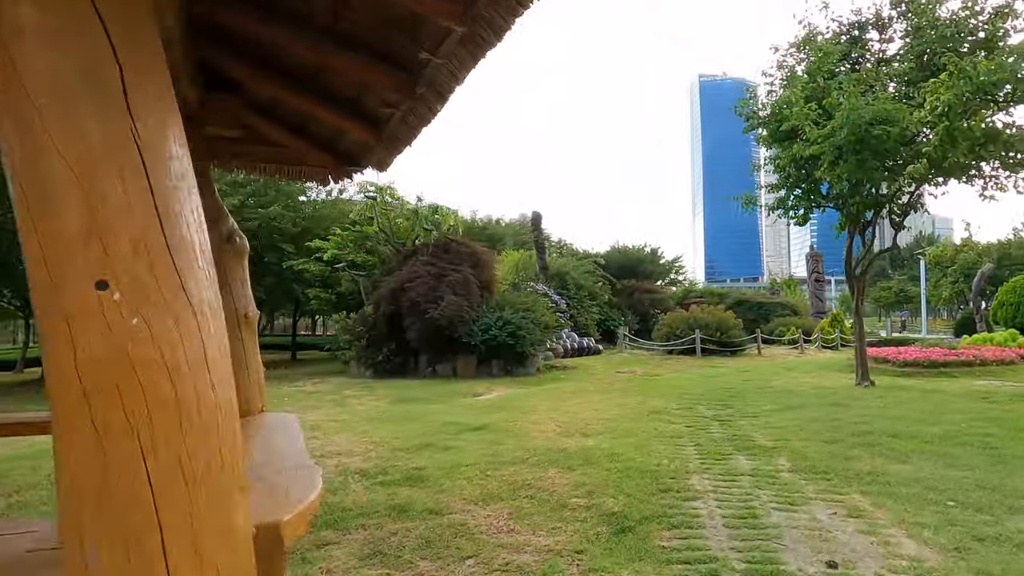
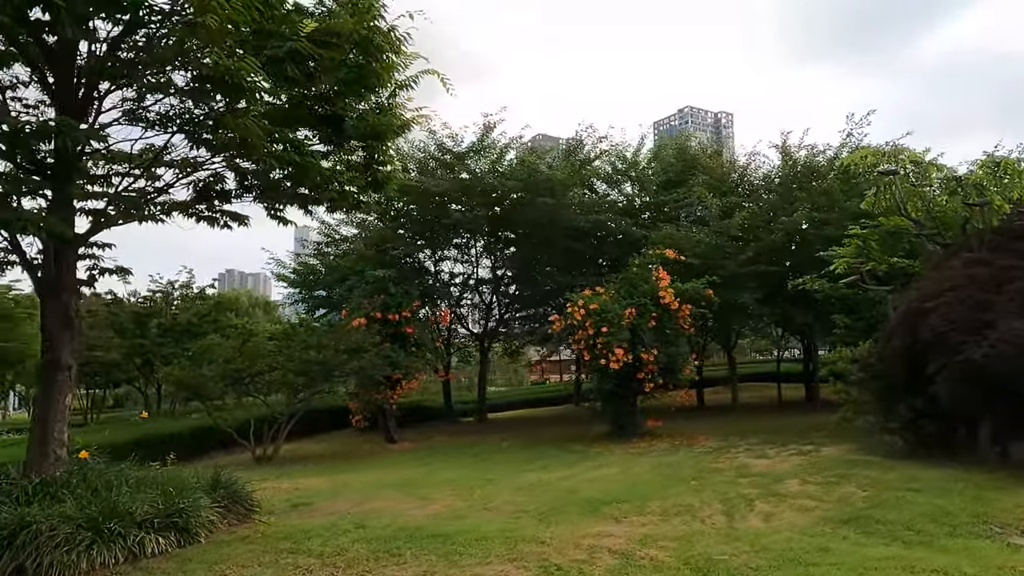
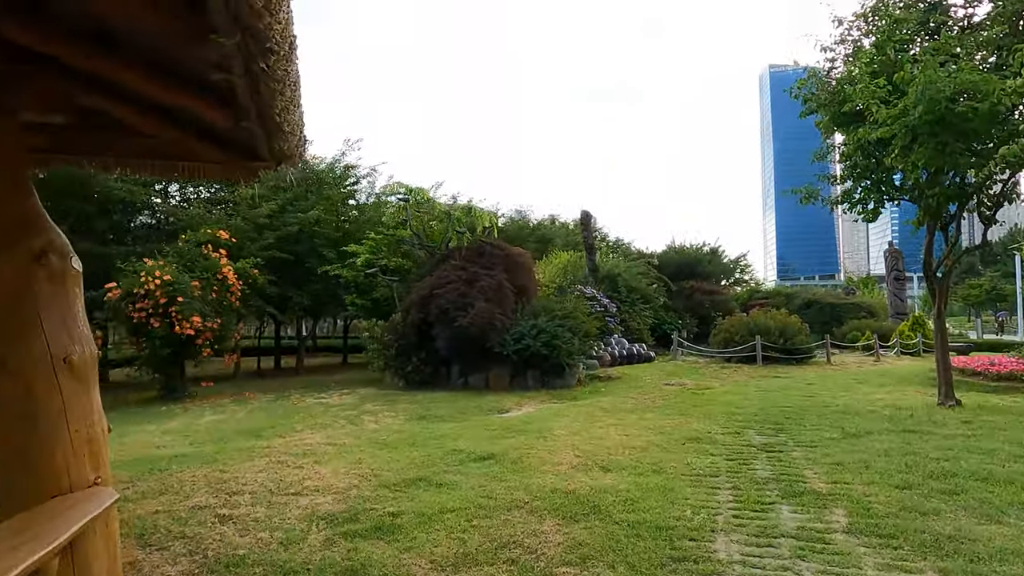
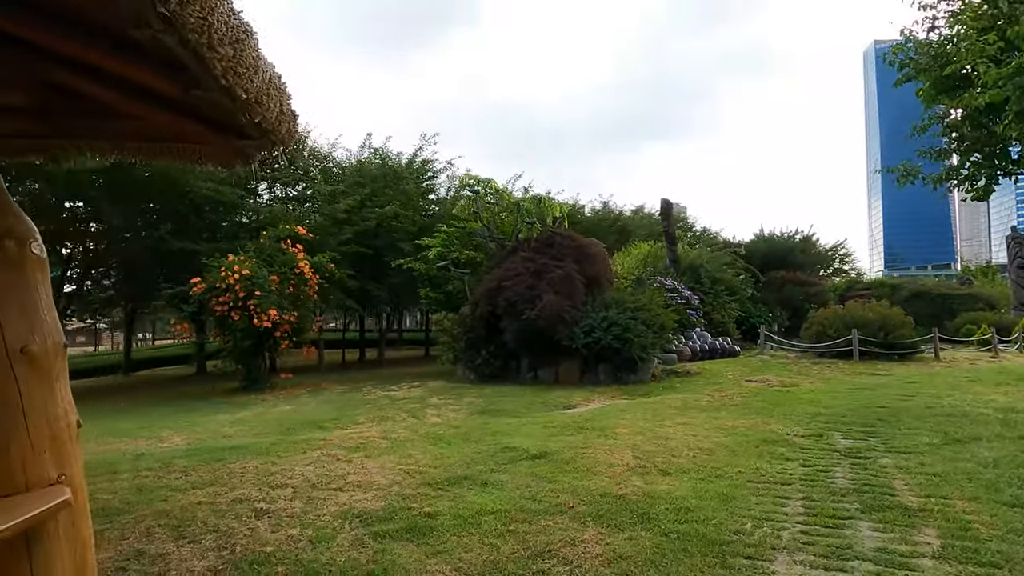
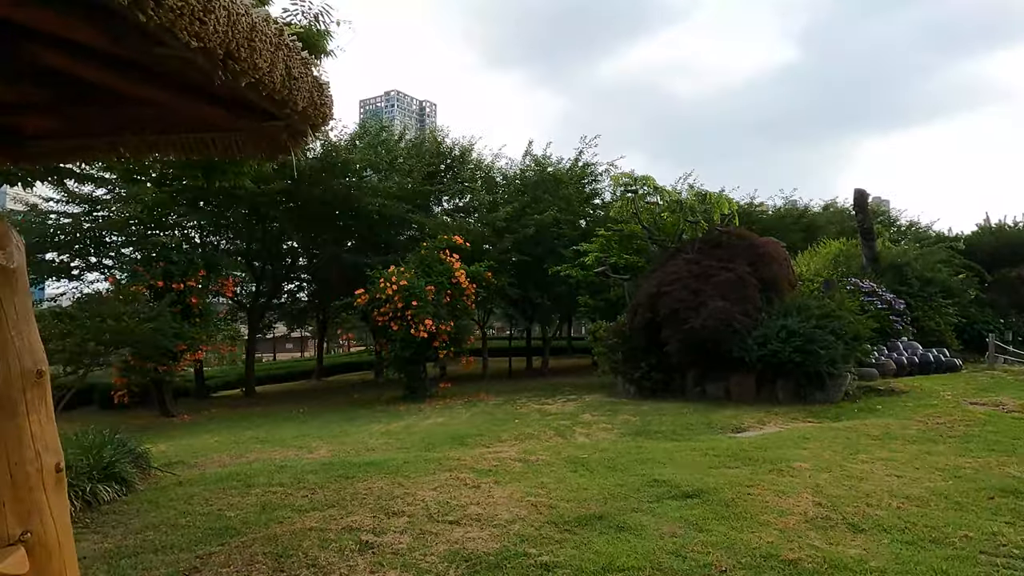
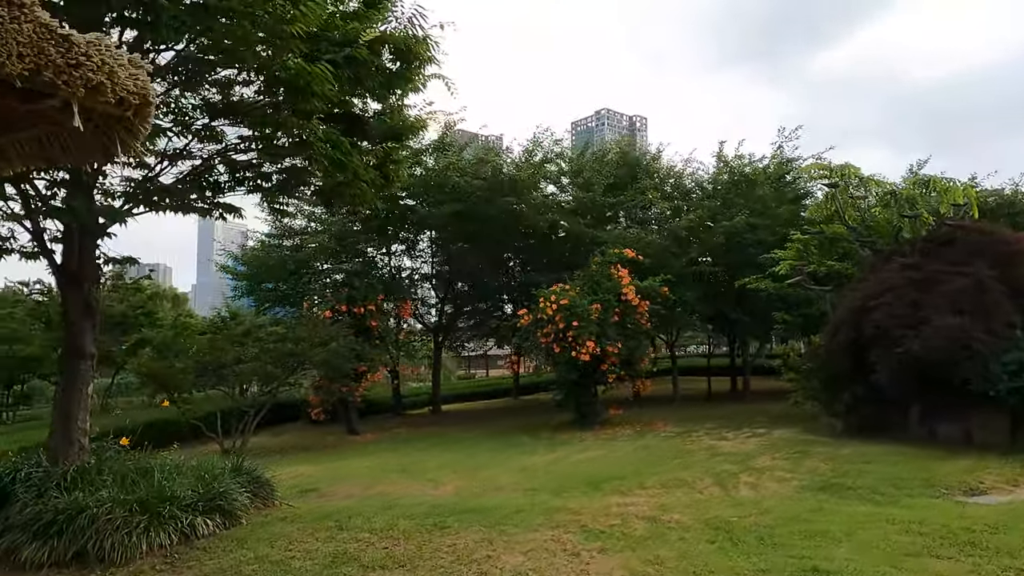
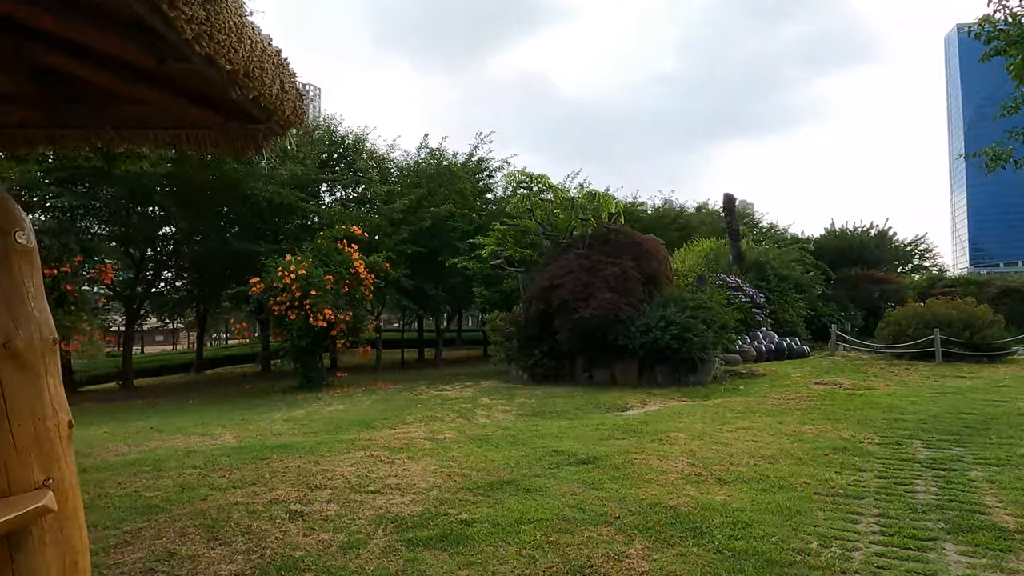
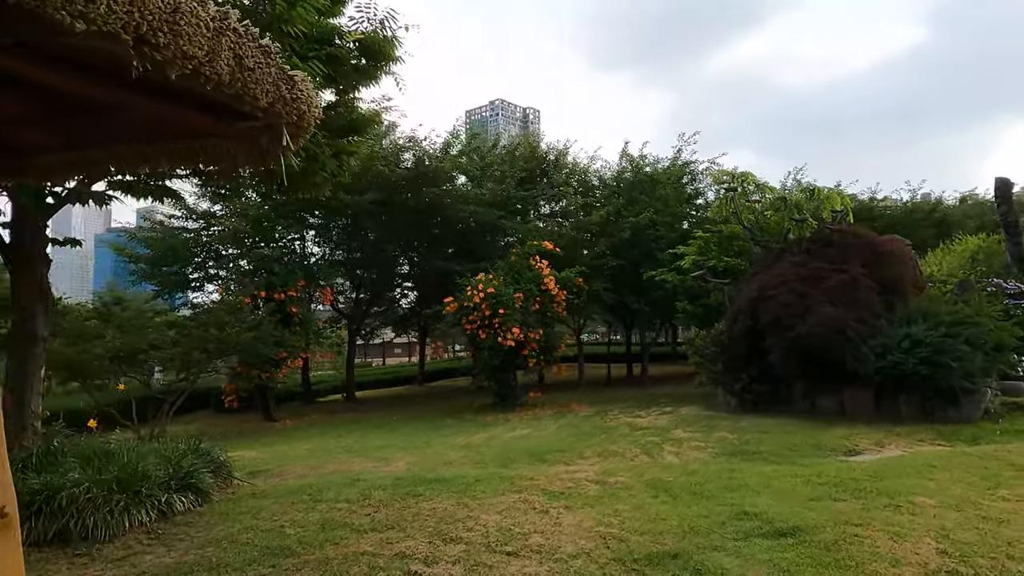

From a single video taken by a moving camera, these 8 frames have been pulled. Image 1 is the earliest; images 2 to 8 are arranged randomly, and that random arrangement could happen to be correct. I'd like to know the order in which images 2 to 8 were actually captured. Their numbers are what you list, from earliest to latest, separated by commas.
3, 4, 7, 5, 8, 6, 2
